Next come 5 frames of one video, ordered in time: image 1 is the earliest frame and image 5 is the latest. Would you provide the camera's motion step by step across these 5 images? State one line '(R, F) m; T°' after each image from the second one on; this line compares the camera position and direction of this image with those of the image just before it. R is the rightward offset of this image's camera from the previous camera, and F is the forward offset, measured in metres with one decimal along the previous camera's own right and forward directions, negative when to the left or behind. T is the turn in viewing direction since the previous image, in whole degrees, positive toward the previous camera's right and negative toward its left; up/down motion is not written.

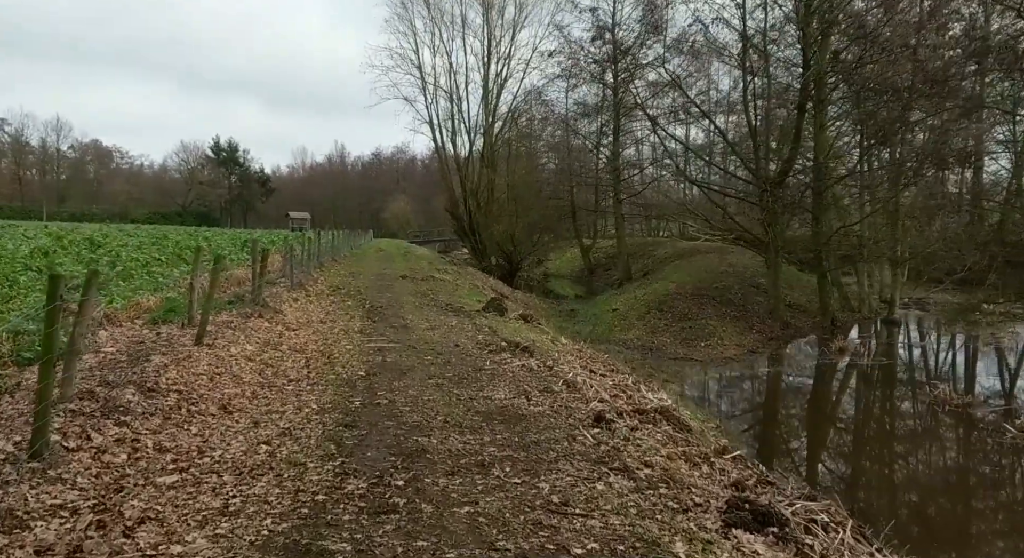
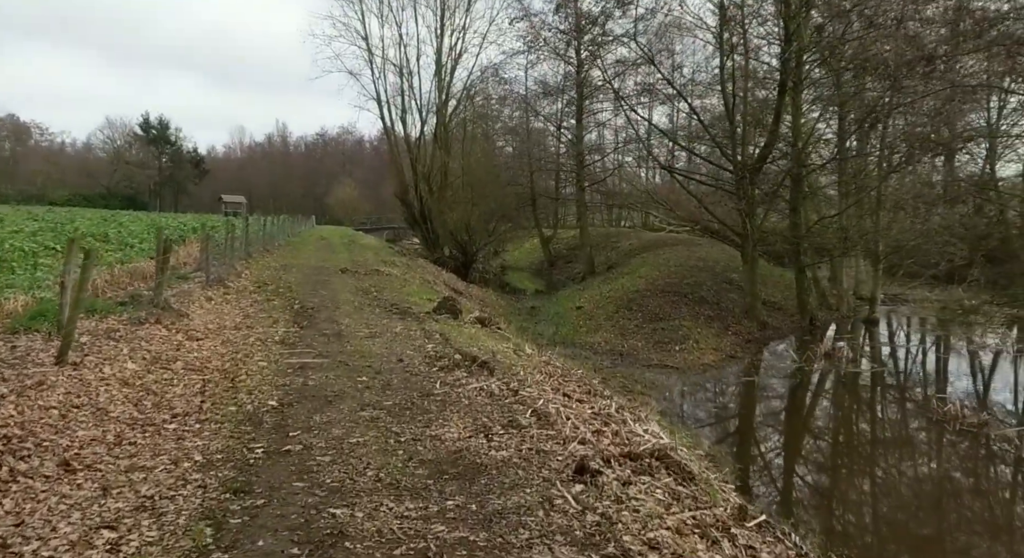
(0.0, +1.6) m; +3°
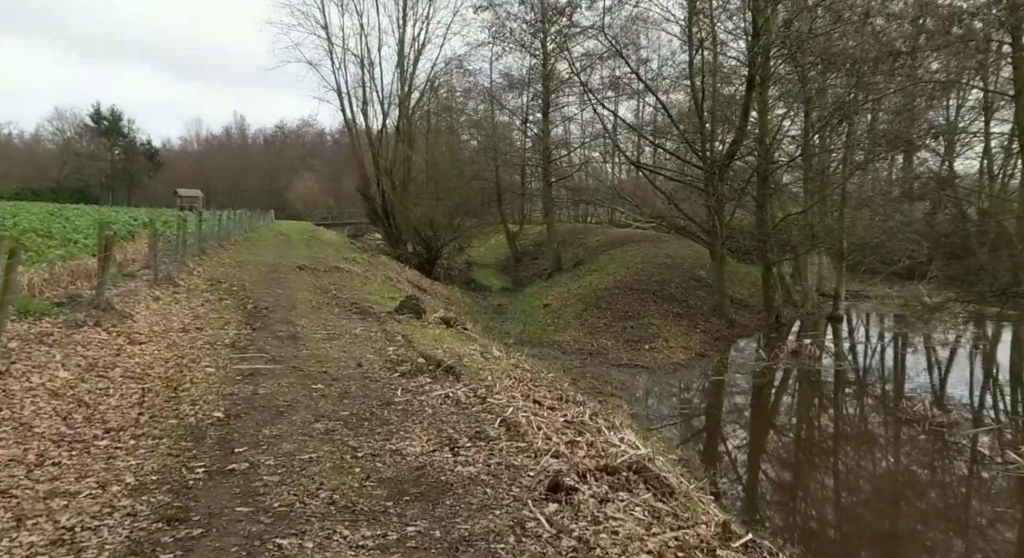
(0.0, +0.4) m; +3°
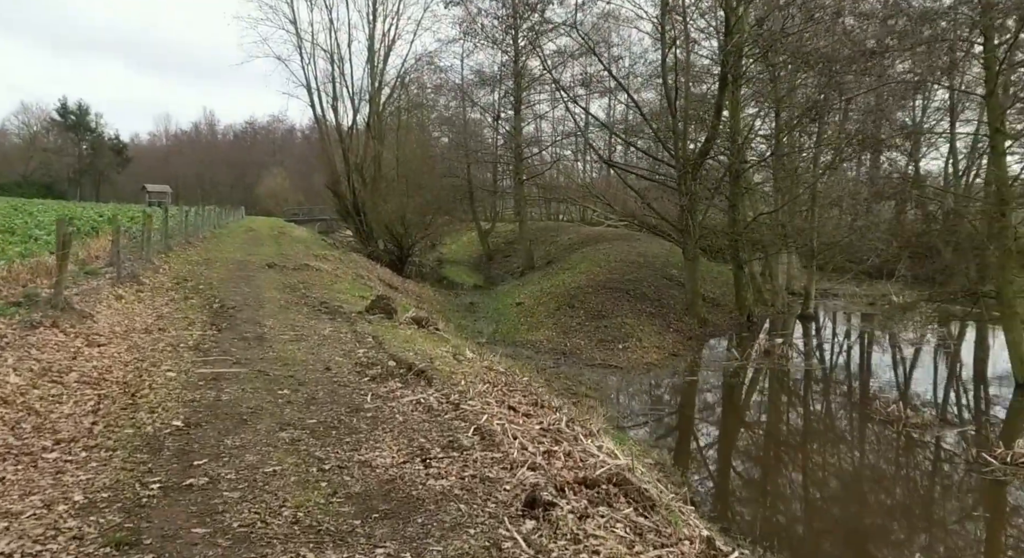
(0.0, +0.2) m; +2°
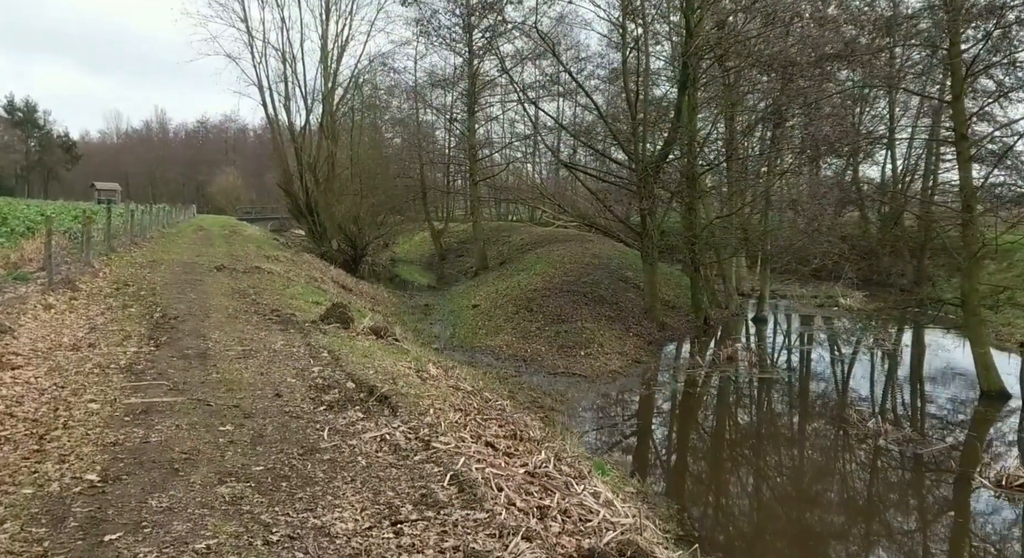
(-0.2, +0.8) m; +4°
